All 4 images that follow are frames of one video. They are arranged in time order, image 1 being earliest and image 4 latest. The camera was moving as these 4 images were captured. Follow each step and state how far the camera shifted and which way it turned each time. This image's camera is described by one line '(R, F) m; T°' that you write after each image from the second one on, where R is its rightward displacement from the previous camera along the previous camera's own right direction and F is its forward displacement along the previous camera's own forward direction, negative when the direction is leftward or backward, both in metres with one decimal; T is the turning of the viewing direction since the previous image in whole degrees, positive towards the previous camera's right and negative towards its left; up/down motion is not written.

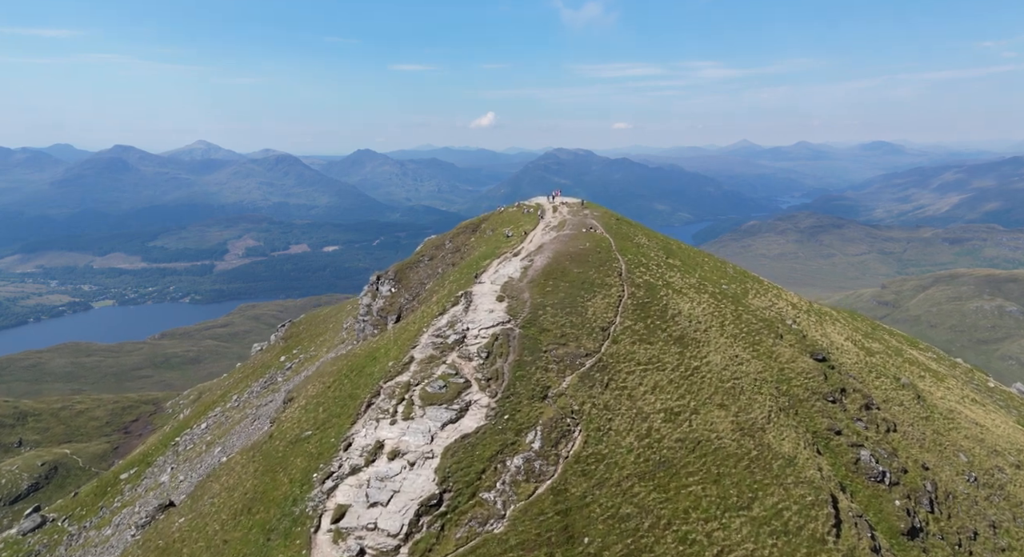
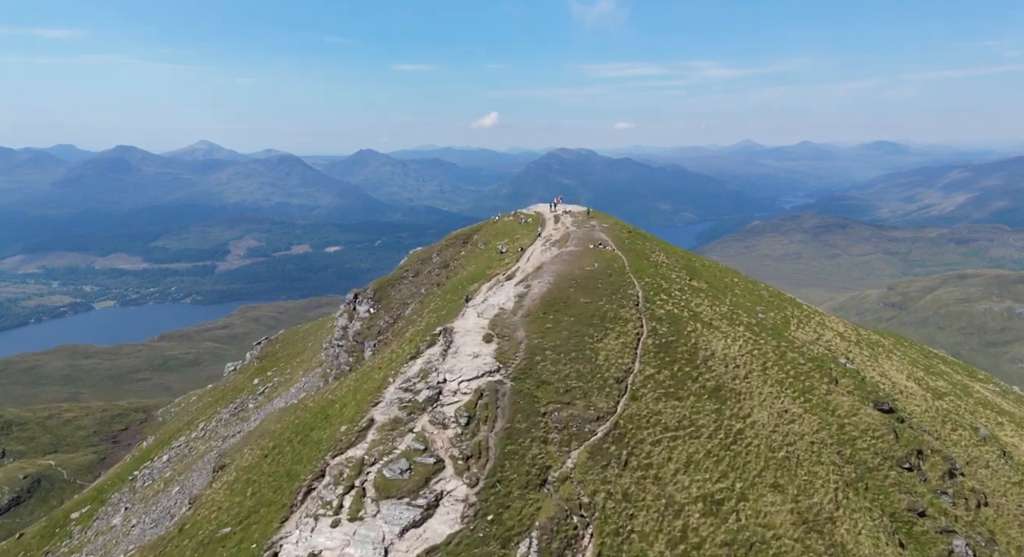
(+1.0, +13.6) m; 0°
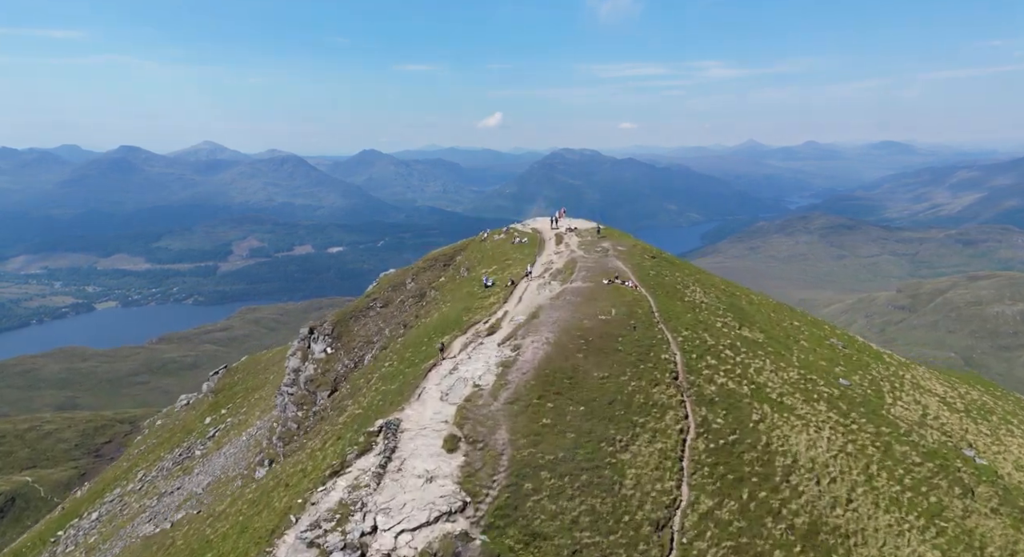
(+1.5, +18.7) m; 0°
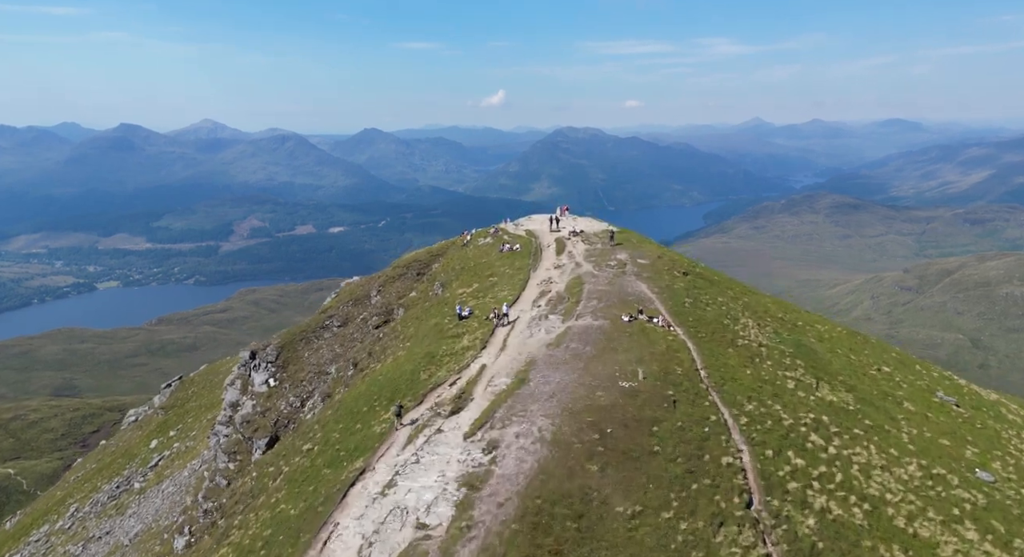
(+1.3, +16.0) m; 0°
